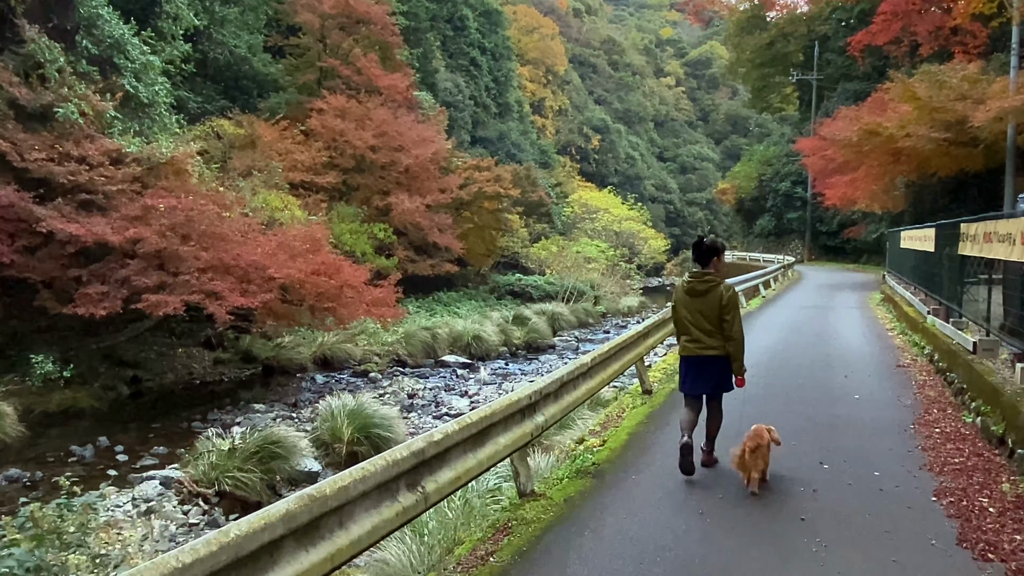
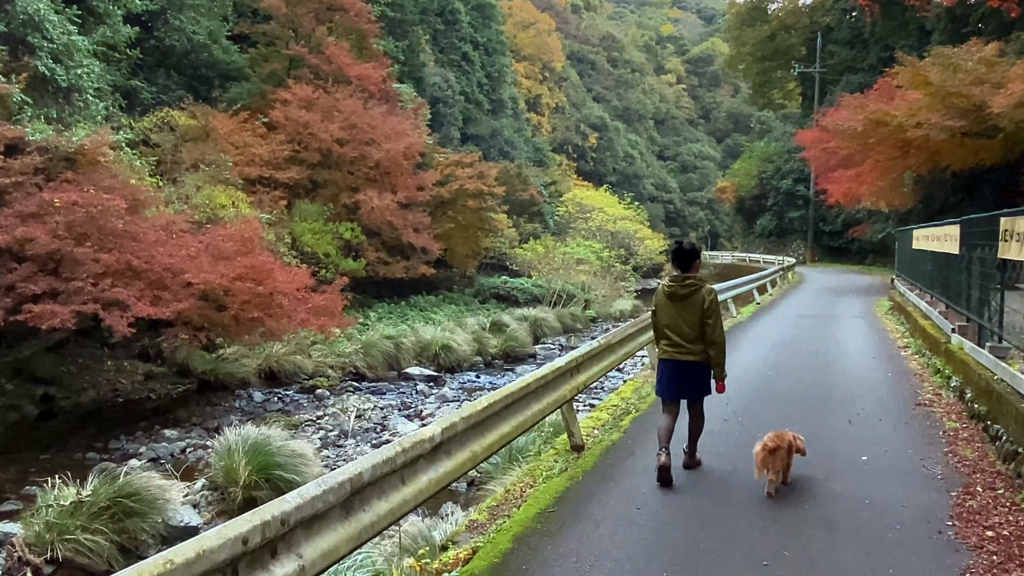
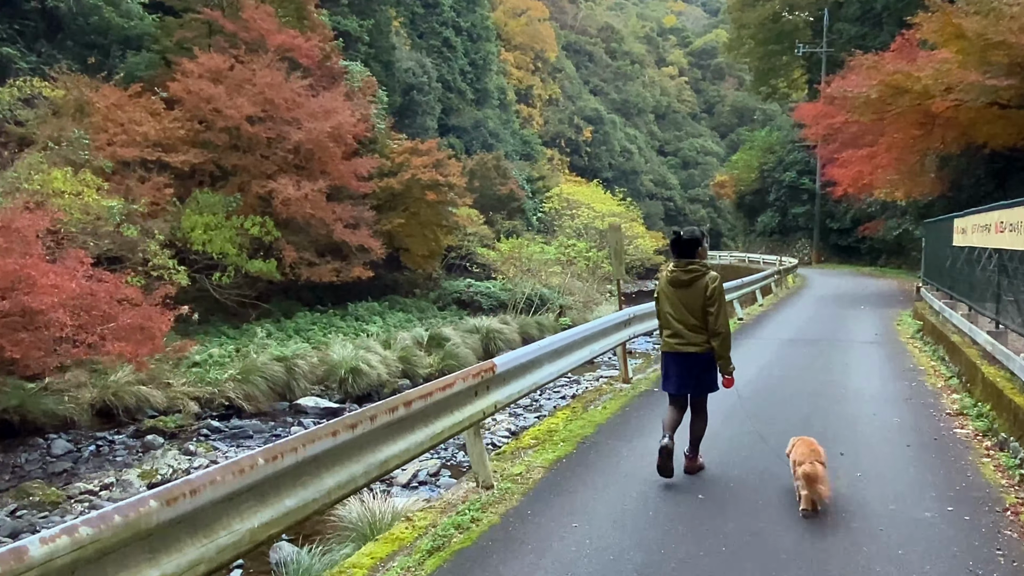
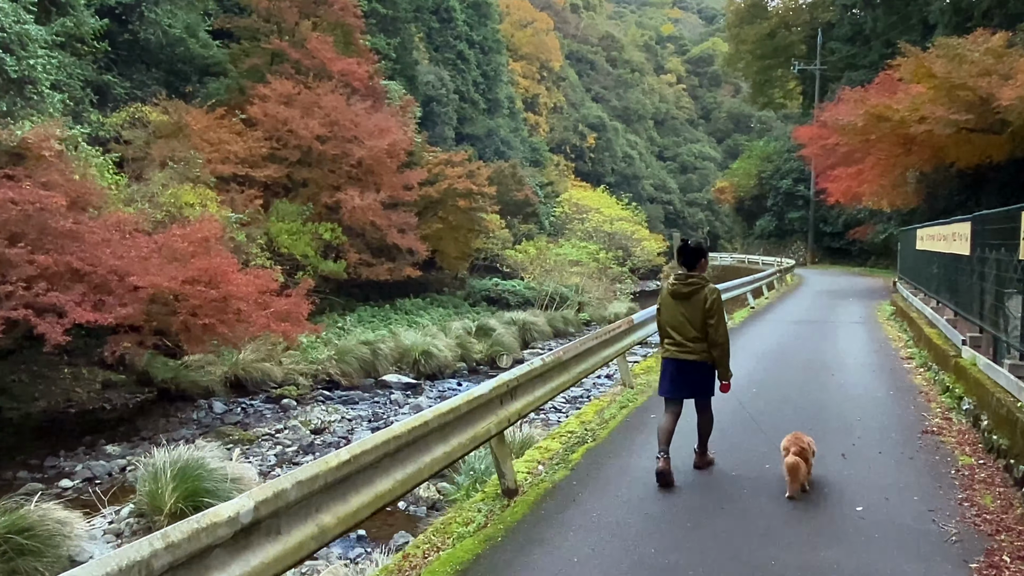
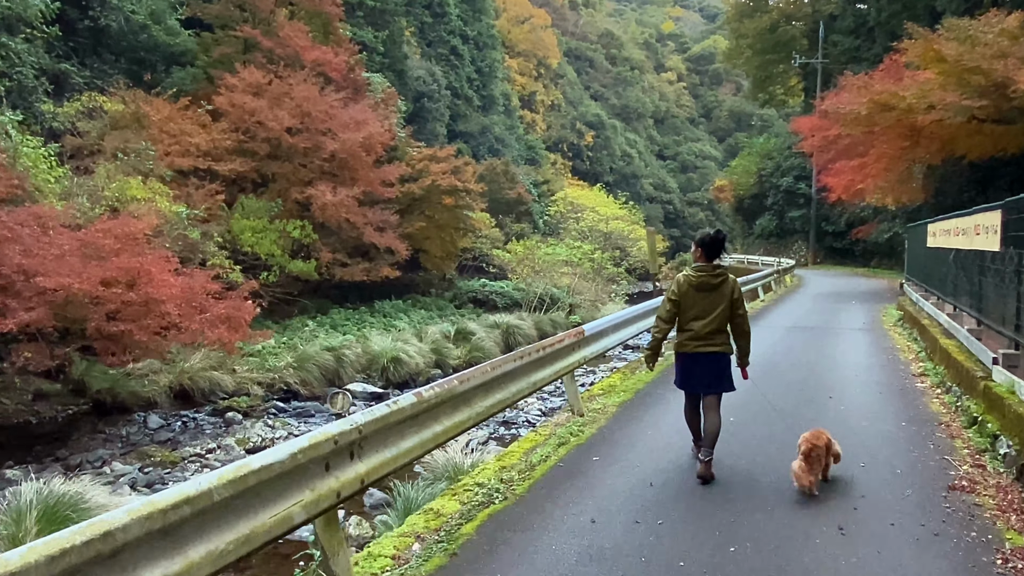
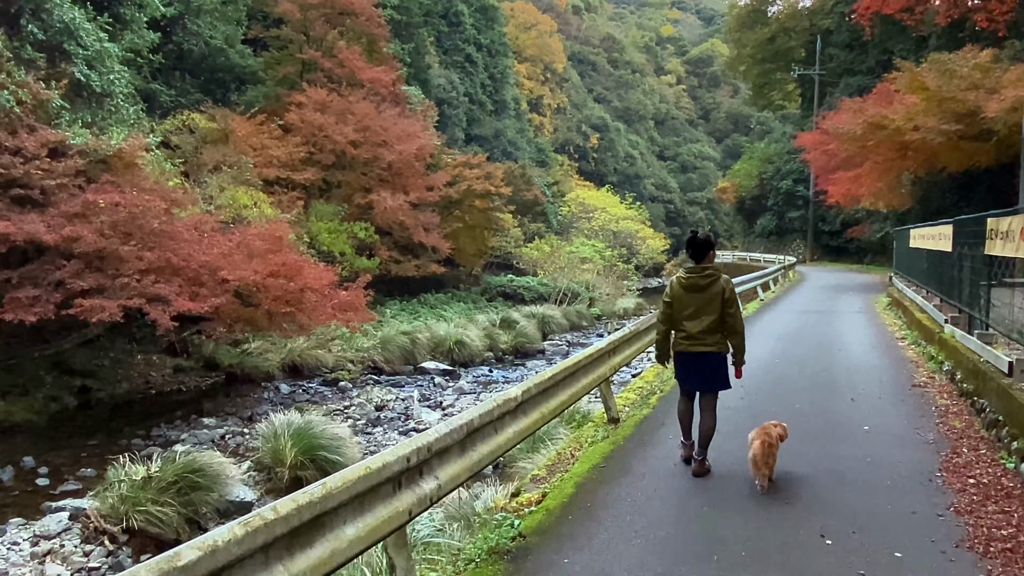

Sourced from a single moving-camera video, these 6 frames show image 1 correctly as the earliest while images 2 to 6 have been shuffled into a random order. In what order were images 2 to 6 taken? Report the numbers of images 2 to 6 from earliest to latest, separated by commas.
6, 2, 4, 5, 3
